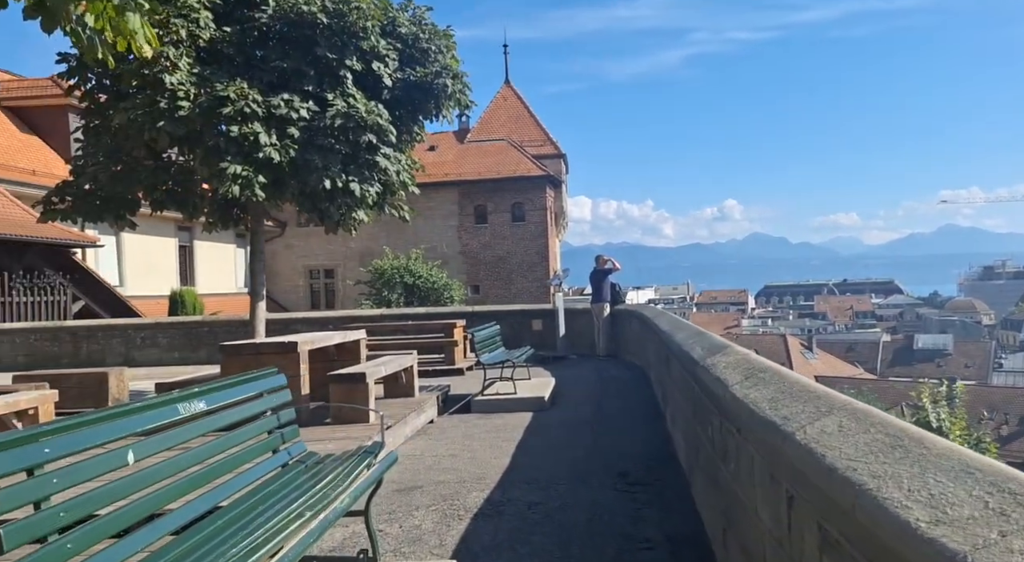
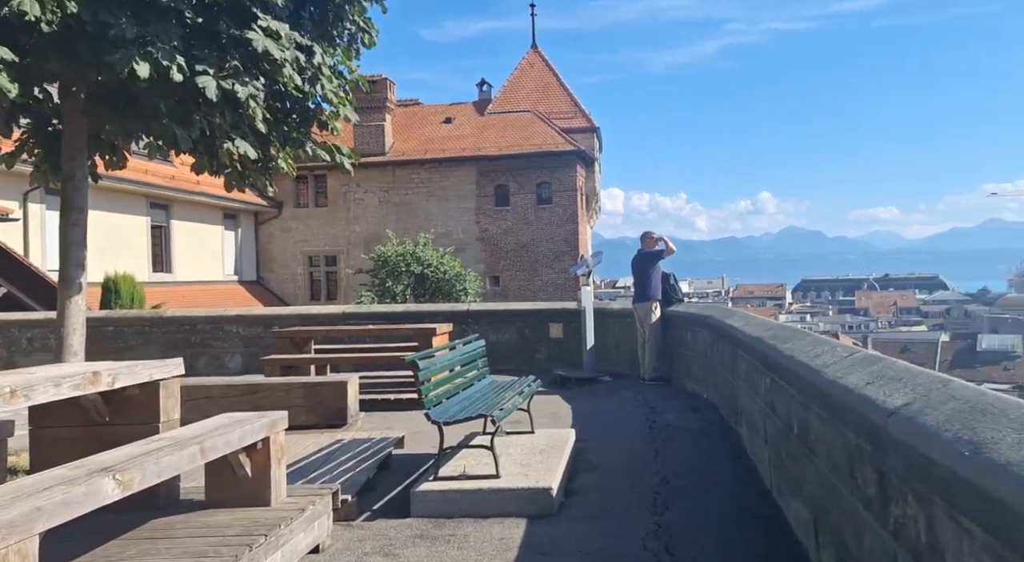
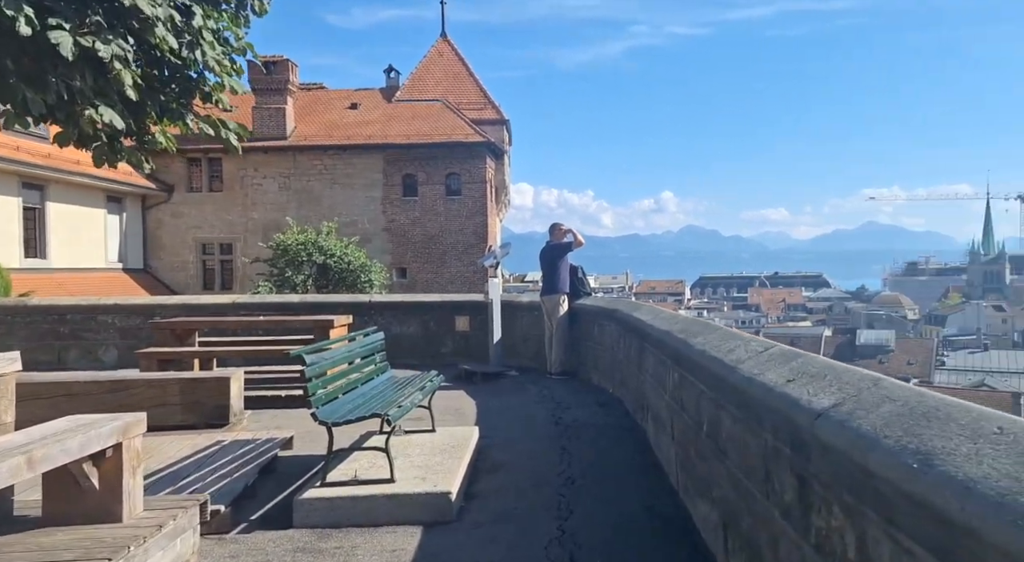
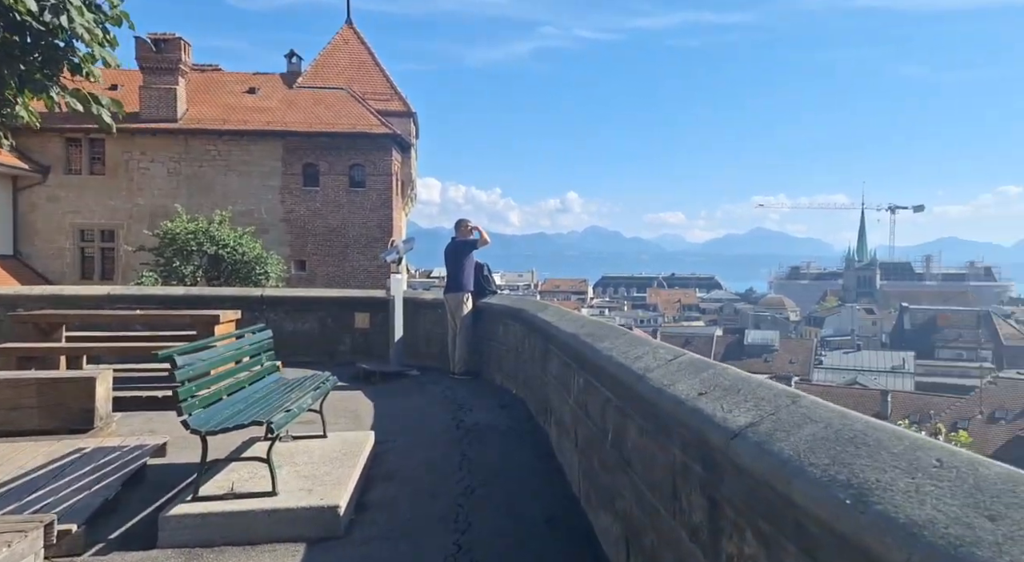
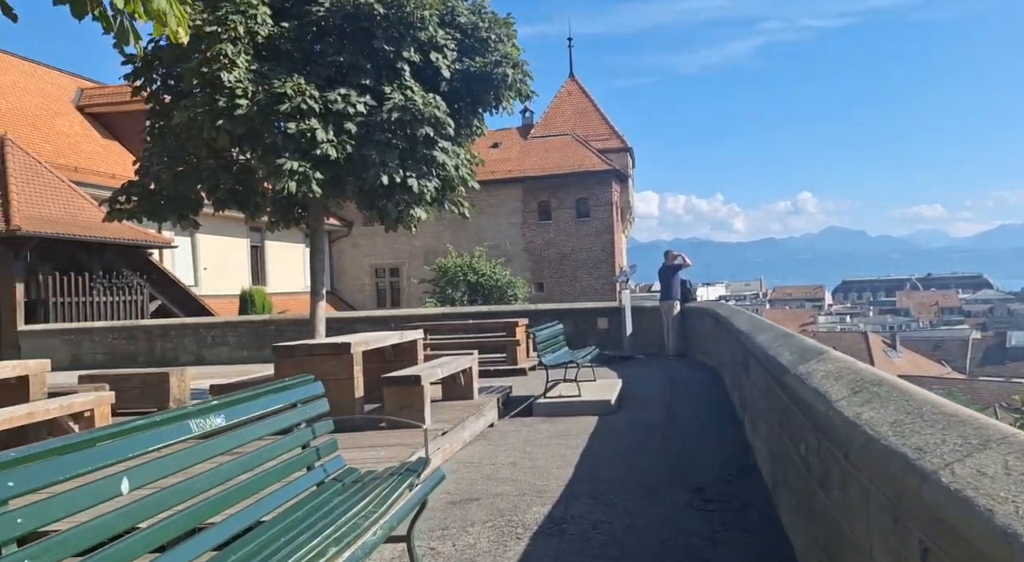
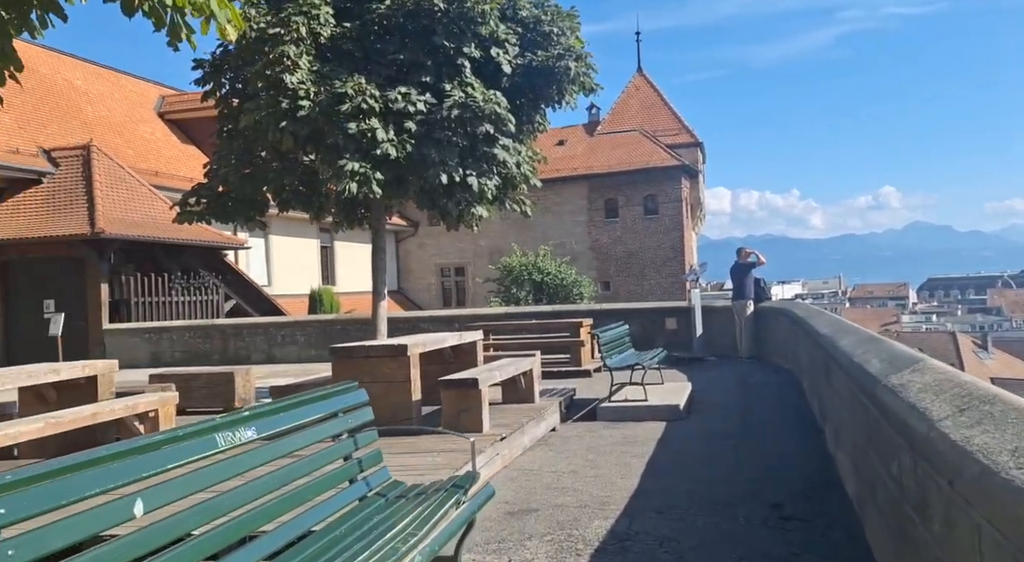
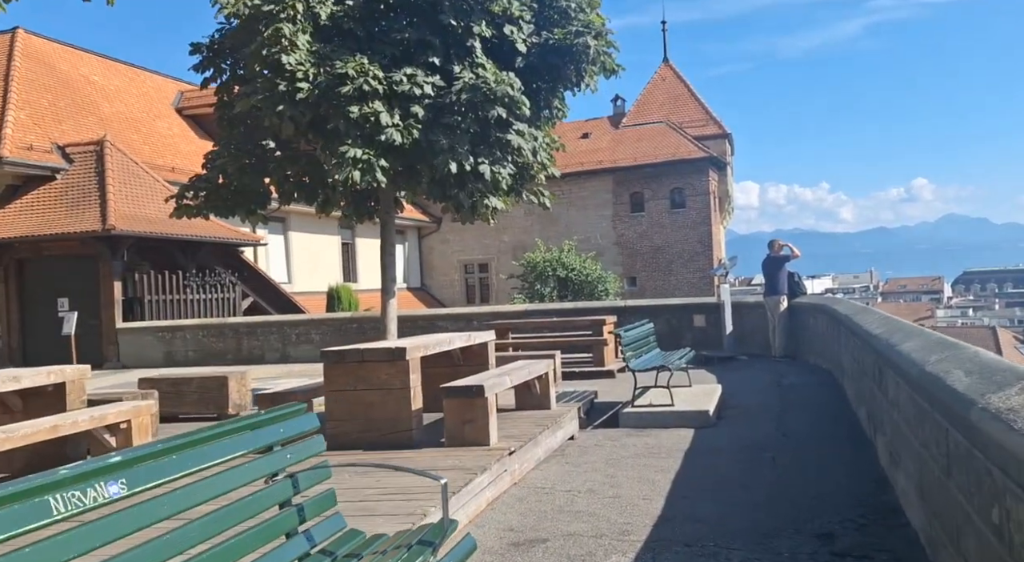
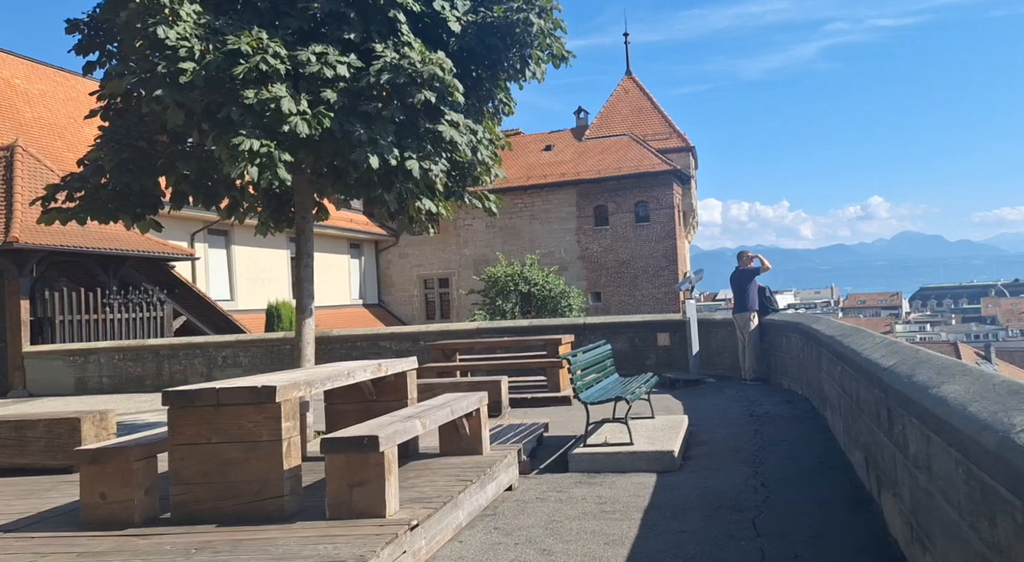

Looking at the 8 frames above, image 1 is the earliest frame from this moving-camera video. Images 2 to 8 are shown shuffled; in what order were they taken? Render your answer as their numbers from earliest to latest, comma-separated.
5, 6, 7, 8, 2, 3, 4
